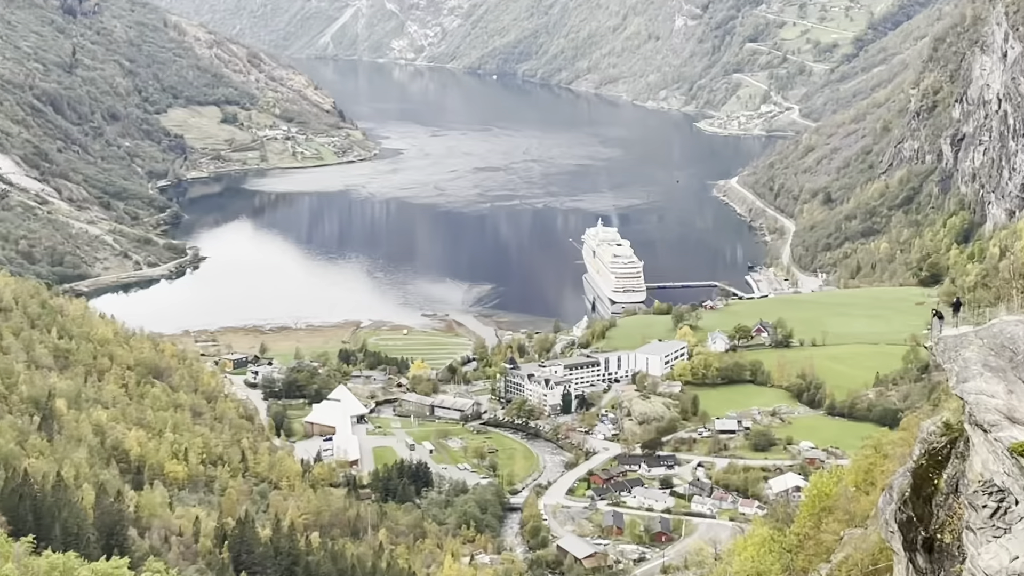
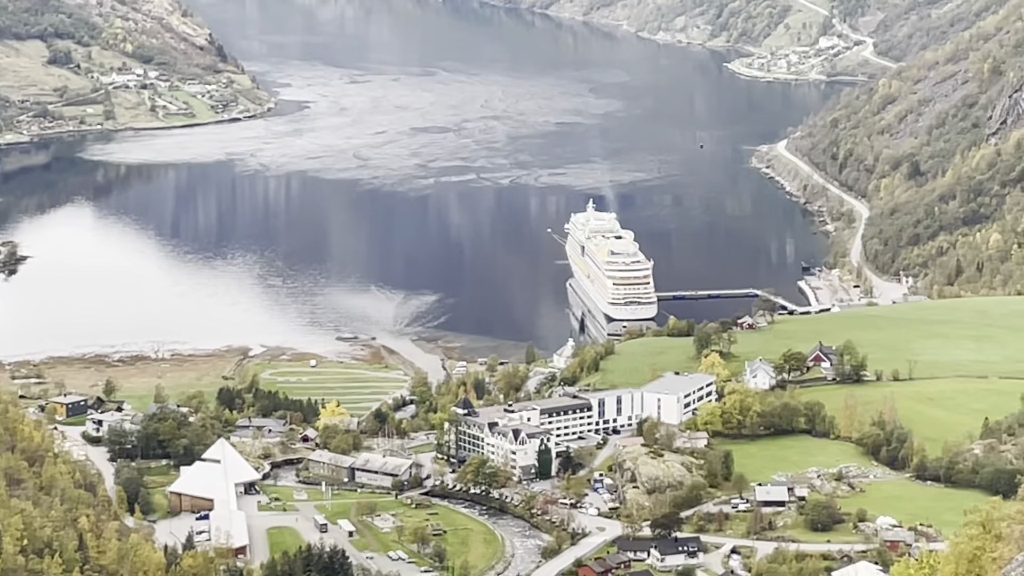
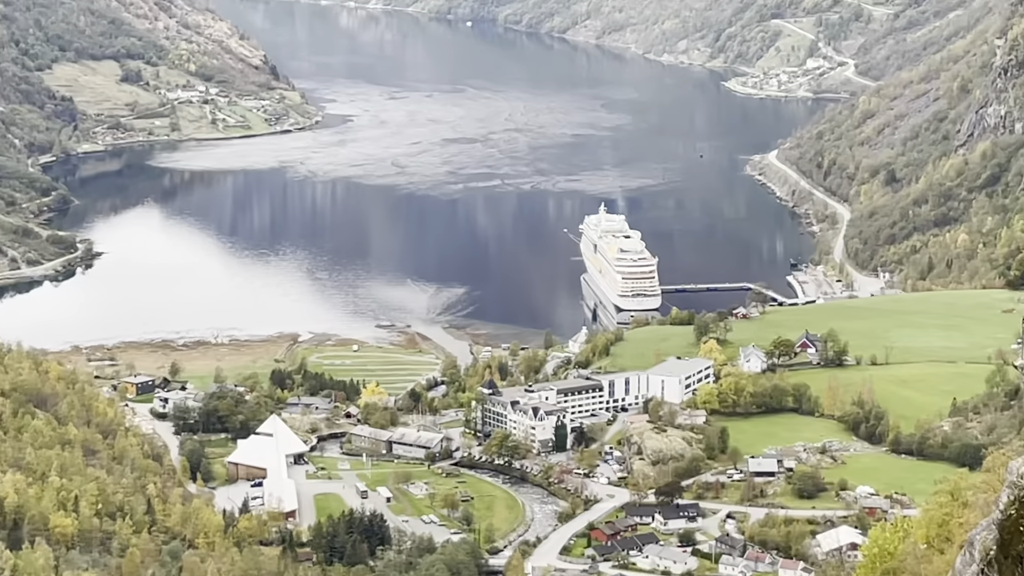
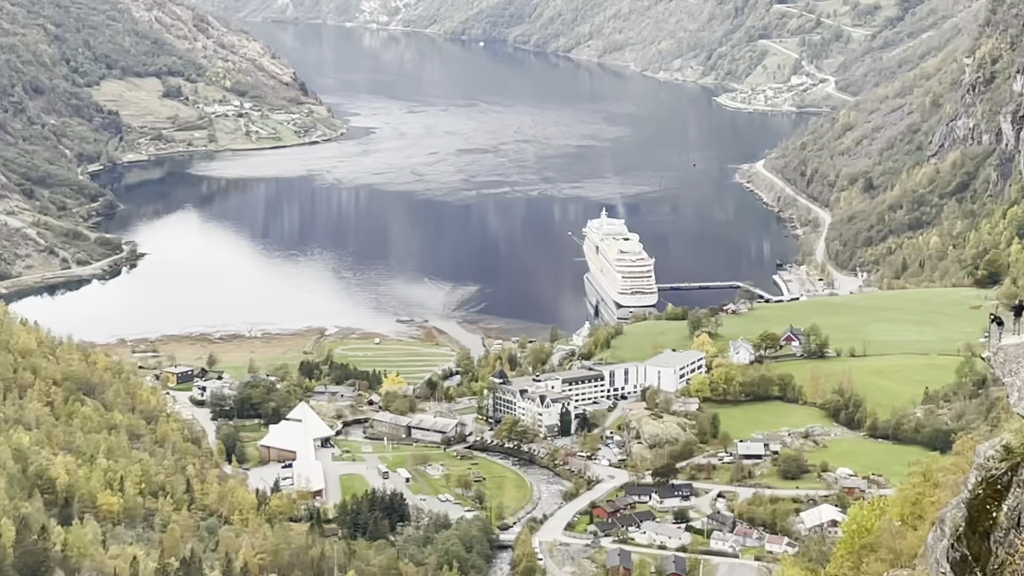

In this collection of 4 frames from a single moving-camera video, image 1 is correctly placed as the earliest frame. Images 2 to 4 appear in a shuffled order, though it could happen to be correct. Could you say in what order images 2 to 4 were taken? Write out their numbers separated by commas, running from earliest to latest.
4, 3, 2
